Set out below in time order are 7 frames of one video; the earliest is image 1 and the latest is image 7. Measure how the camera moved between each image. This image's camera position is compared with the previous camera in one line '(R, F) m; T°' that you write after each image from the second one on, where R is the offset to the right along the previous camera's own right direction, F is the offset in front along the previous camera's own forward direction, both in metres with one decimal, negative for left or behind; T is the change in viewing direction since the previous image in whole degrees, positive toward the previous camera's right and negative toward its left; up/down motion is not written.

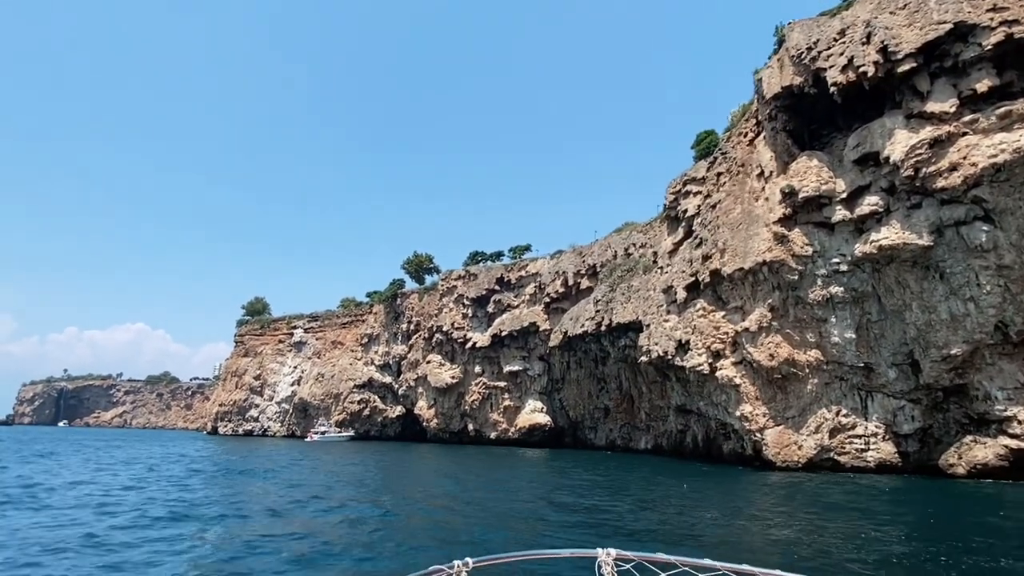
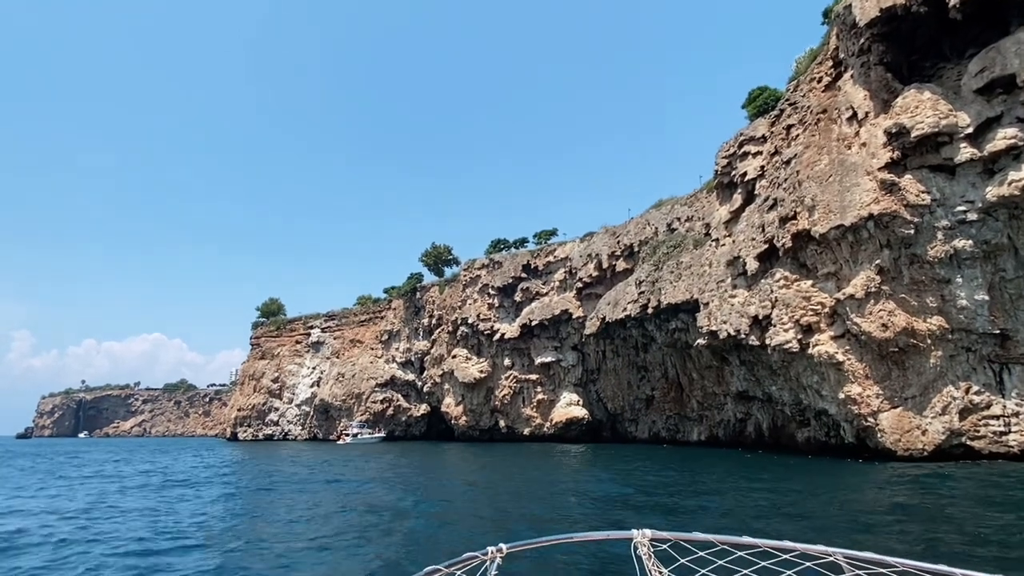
(-1.7, +3.4) m; -1°
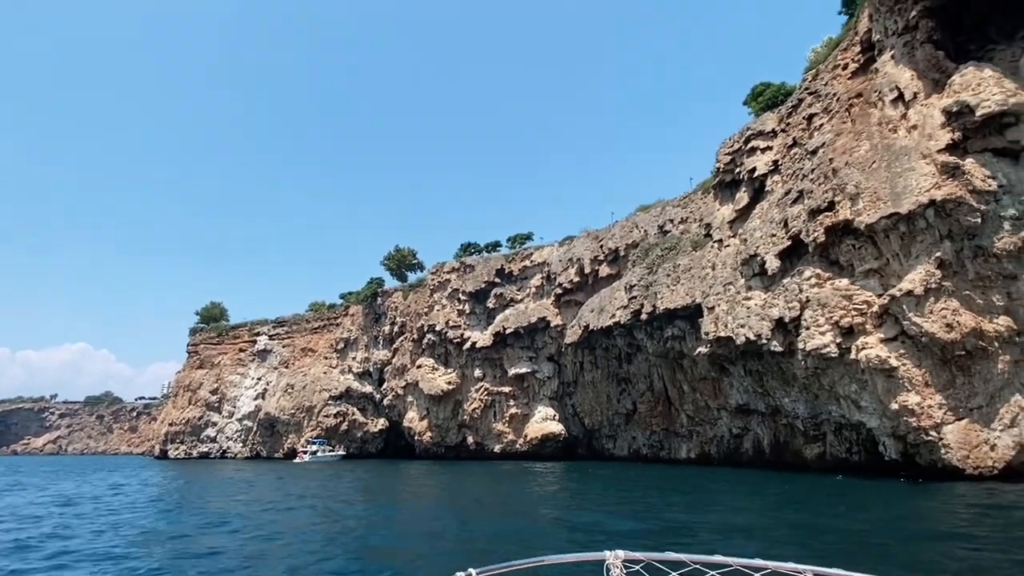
(-1.8, +3.2) m; +4°
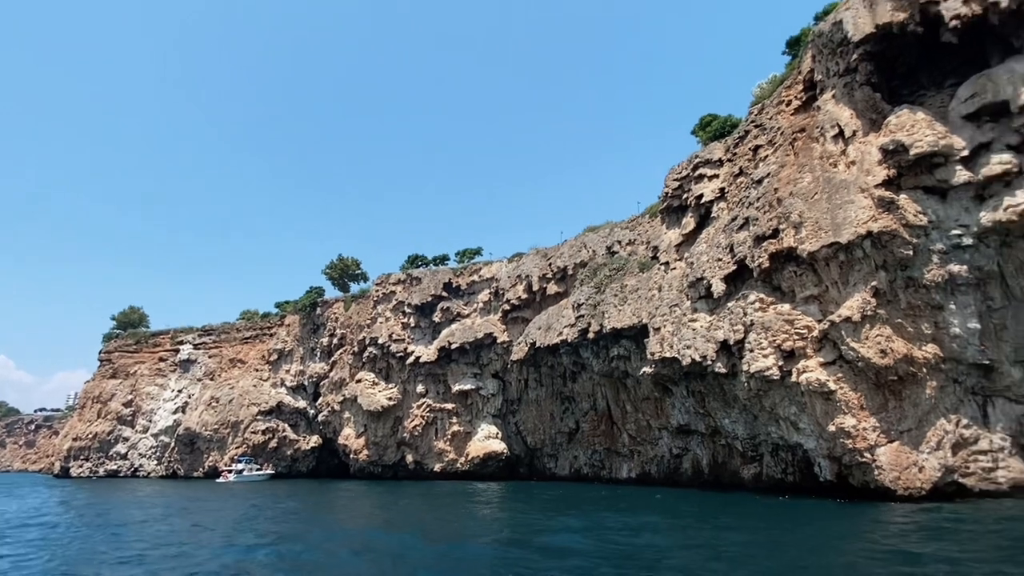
(-0.4, +0.2) m; +5°
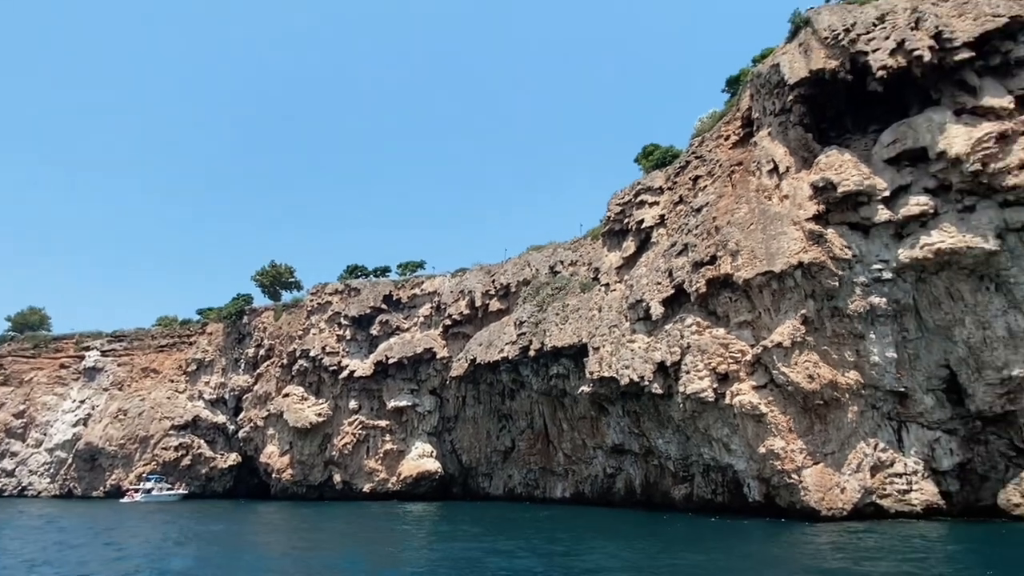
(-0.3, 0.0) m; +6°
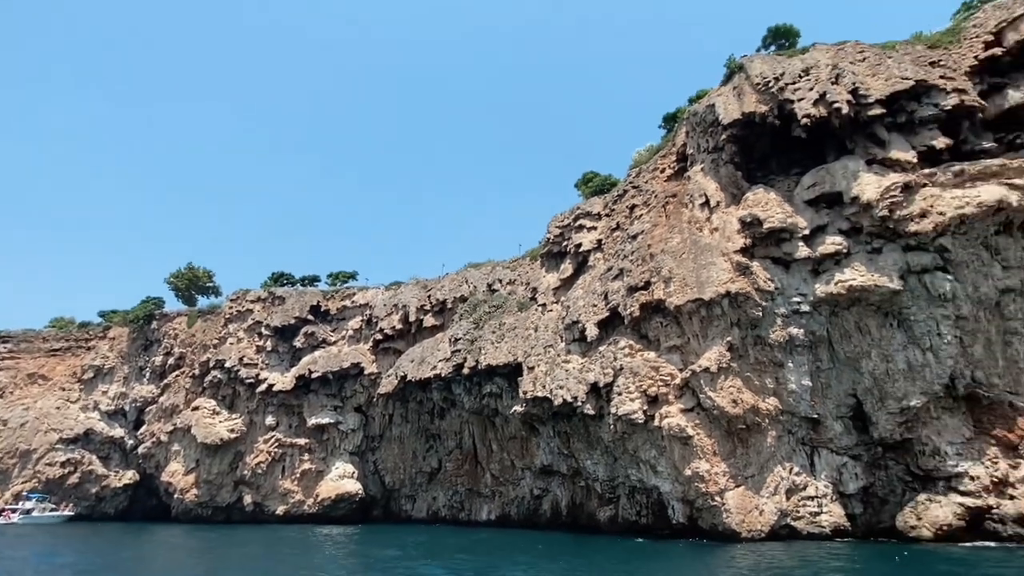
(-0.4, -0.1) m; +7°
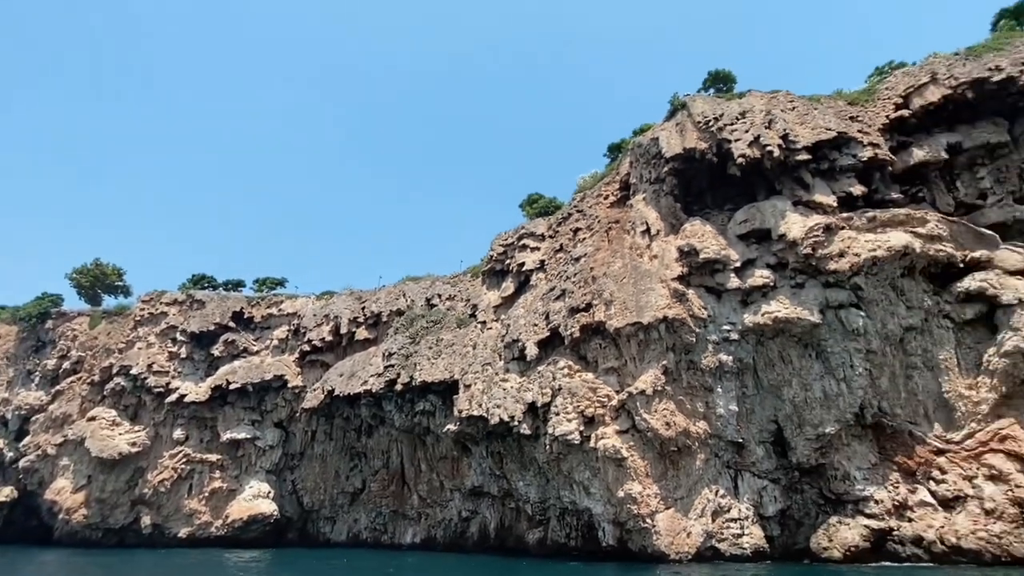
(-0.7, 0.0) m; +7°
